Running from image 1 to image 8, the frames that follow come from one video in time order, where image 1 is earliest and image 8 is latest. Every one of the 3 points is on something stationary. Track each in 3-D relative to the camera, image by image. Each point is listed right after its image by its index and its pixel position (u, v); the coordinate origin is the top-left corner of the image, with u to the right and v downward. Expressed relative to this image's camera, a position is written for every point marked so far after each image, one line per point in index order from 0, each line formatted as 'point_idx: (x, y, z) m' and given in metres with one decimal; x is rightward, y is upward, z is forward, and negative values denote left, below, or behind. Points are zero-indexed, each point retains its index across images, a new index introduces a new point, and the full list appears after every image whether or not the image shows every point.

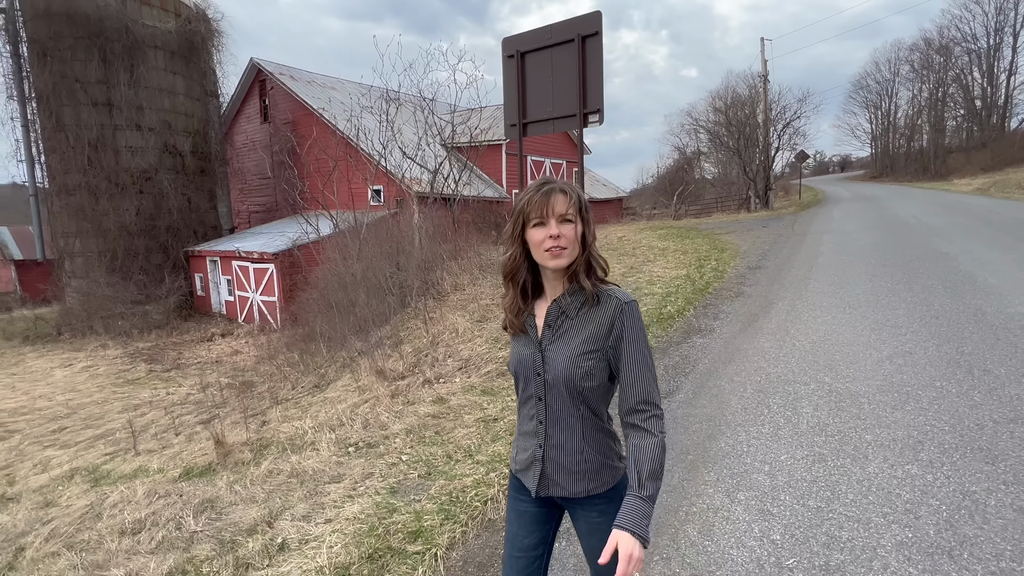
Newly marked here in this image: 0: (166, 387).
0: (-7.1, -2.0, +10.5) m
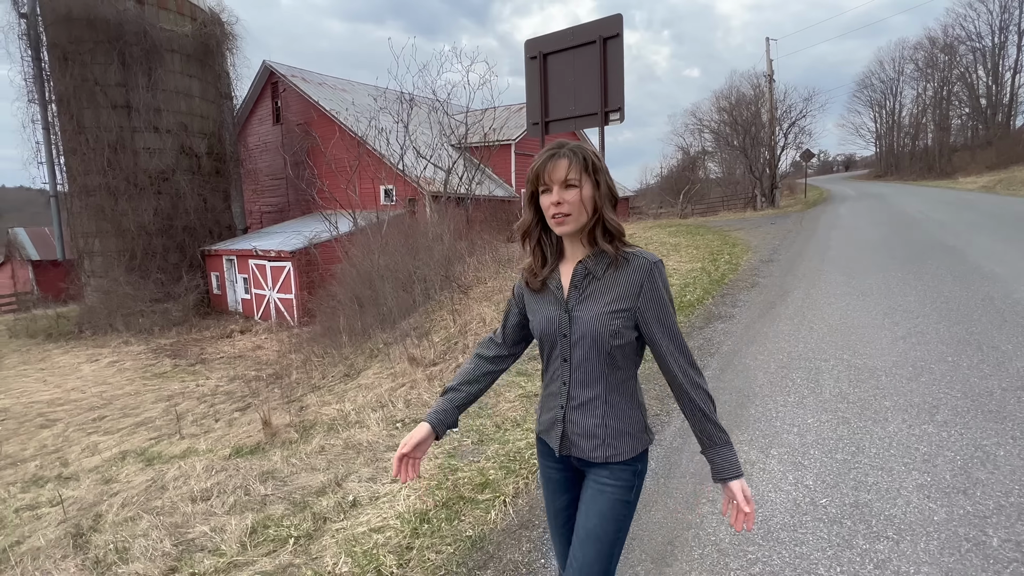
0: (-6.8, -2.0, +10.8) m
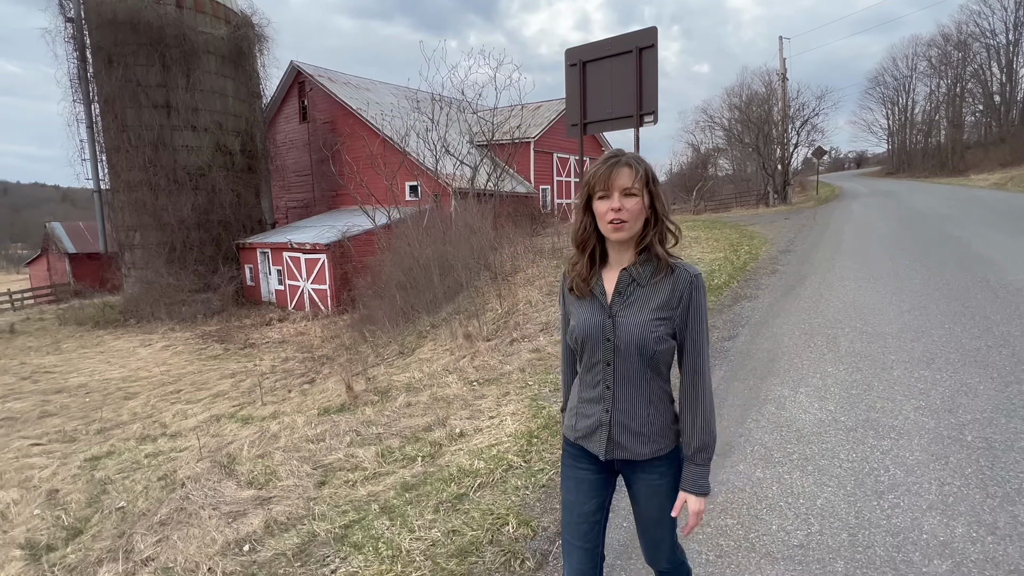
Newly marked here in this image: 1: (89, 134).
0: (-6.1, -1.7, +11.7) m
1: (-16.7, +6.1, +19.9) m
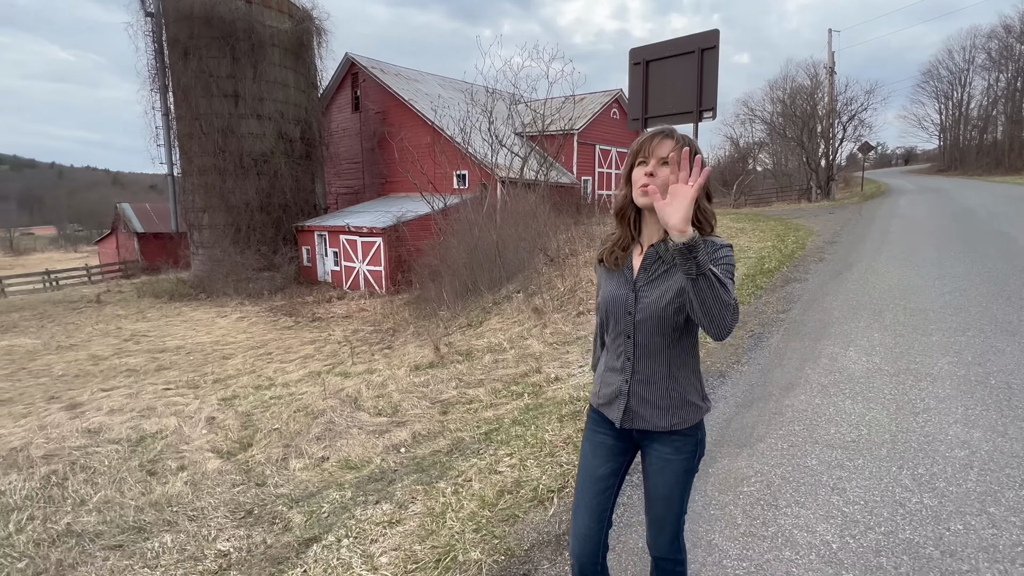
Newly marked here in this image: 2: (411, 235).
0: (-4.8, -1.1, +12.8) m
1: (-14.7, +7.1, +21.5) m
2: (-3.7, +1.9, +18.4) m
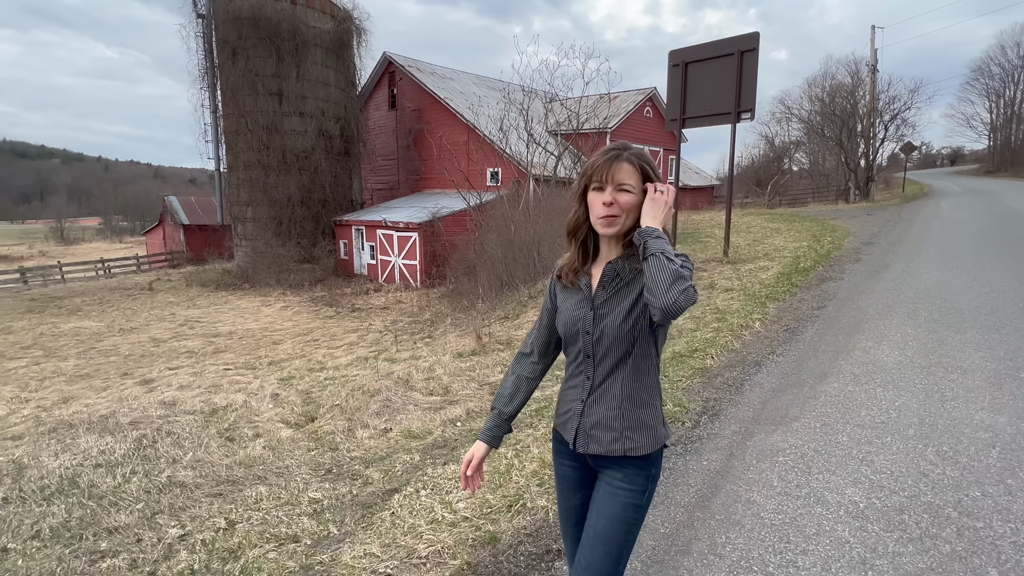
0: (-4.0, -0.9, +13.4) m
1: (-13.3, +7.6, +22.5) m
2: (-2.5, +2.1, +18.9) m
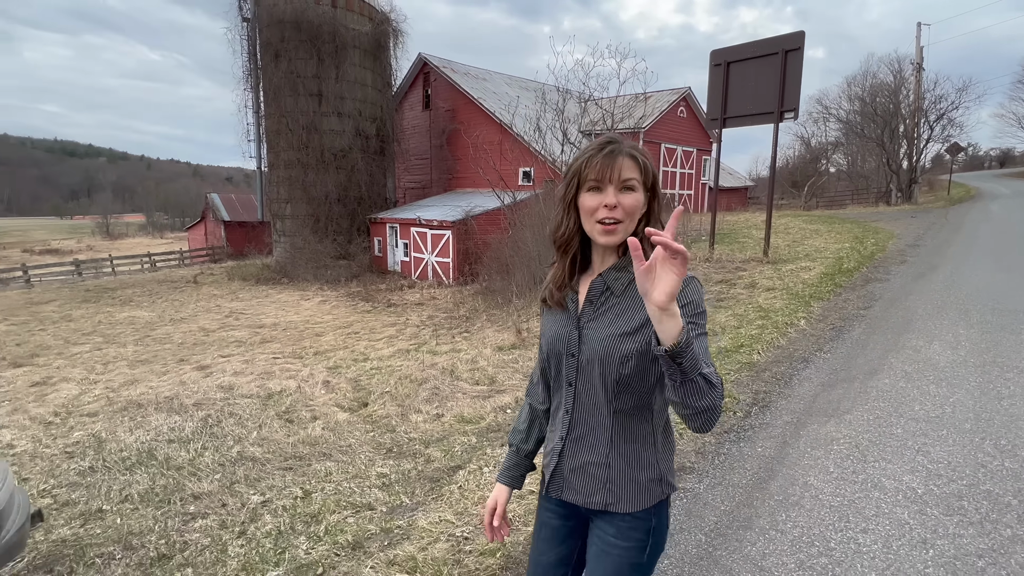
0: (-3.1, -0.8, +13.8) m
1: (-11.8, +7.8, +23.3) m
2: (-1.2, +2.2, +19.1) m
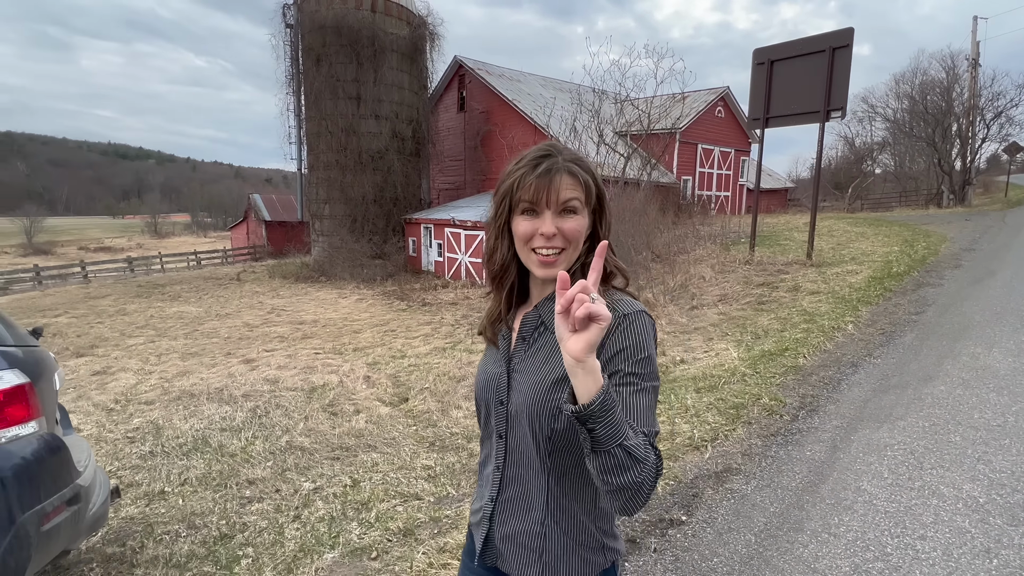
0: (-2.2, -0.7, +14.0) m
1: (-10.2, +7.9, +24.0) m
2: (0.0, +2.2, +19.2) m
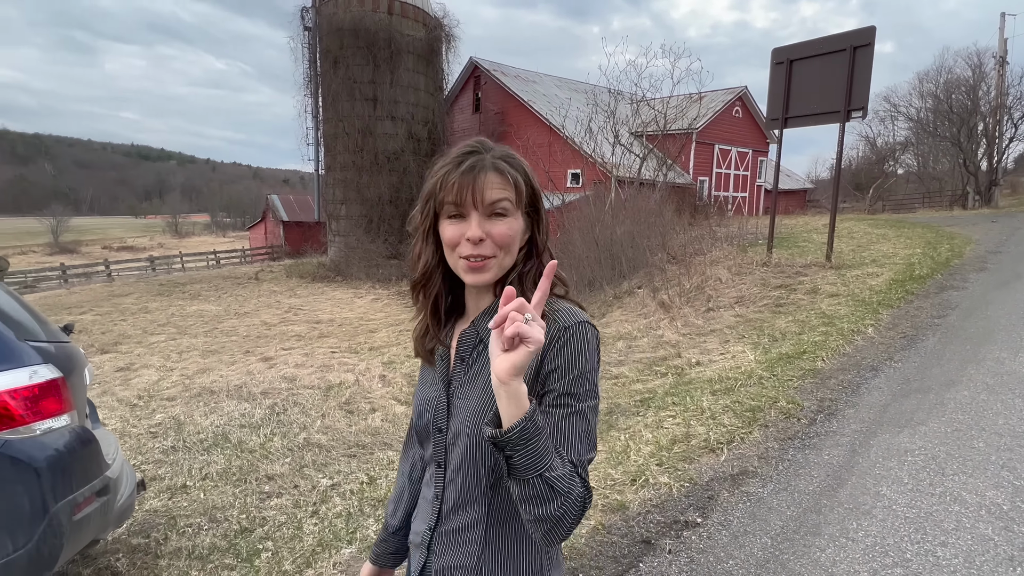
0: (-1.8, -0.7, +14.0) m
1: (-9.4, +8.0, +24.3) m
2: (+0.6, +2.2, +19.2) m
